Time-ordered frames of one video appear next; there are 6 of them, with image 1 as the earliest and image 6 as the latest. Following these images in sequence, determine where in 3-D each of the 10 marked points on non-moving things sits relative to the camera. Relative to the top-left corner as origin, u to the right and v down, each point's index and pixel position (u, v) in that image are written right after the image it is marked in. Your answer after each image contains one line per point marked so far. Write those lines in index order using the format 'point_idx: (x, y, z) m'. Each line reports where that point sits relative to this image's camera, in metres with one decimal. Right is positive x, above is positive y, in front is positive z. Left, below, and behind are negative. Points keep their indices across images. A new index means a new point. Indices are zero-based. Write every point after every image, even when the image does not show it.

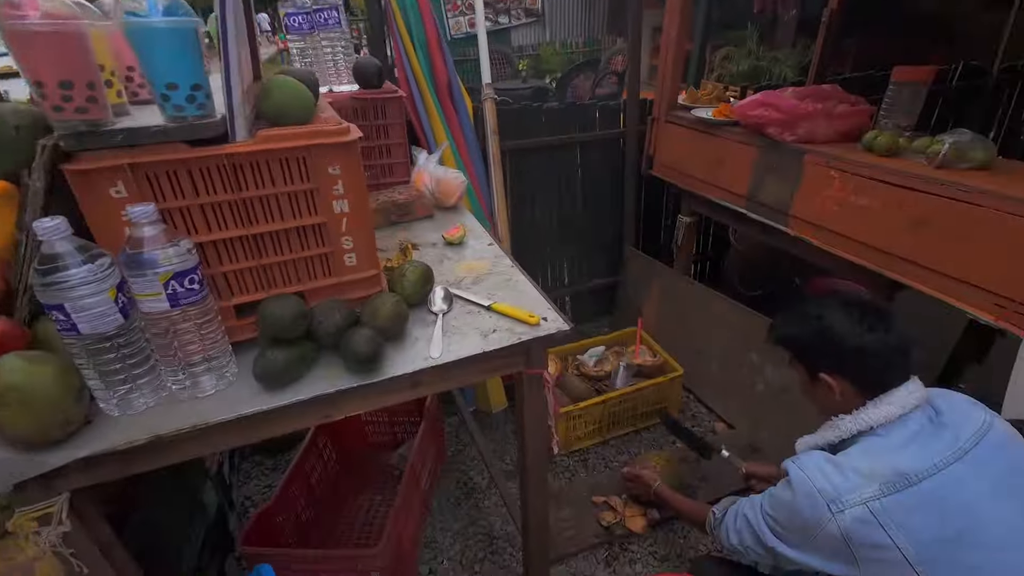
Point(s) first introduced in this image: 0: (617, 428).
0: (+0.8, -1.1, +3.8) m
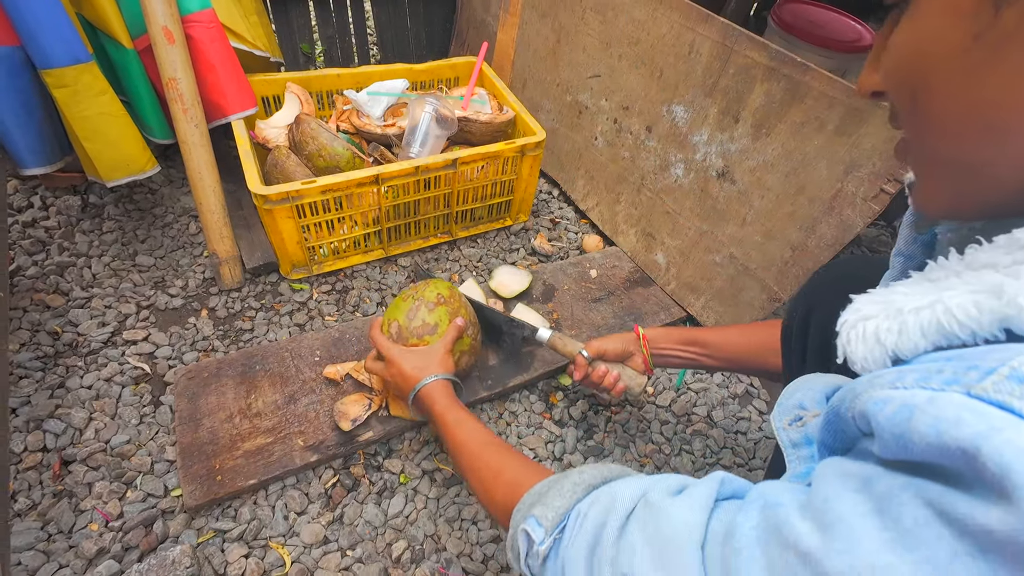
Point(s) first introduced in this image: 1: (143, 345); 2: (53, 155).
0: (-0.4, +0.2, +2.0) m
1: (-1.2, -0.2, +1.6) m
2: (-1.5, +0.4, +1.5) m
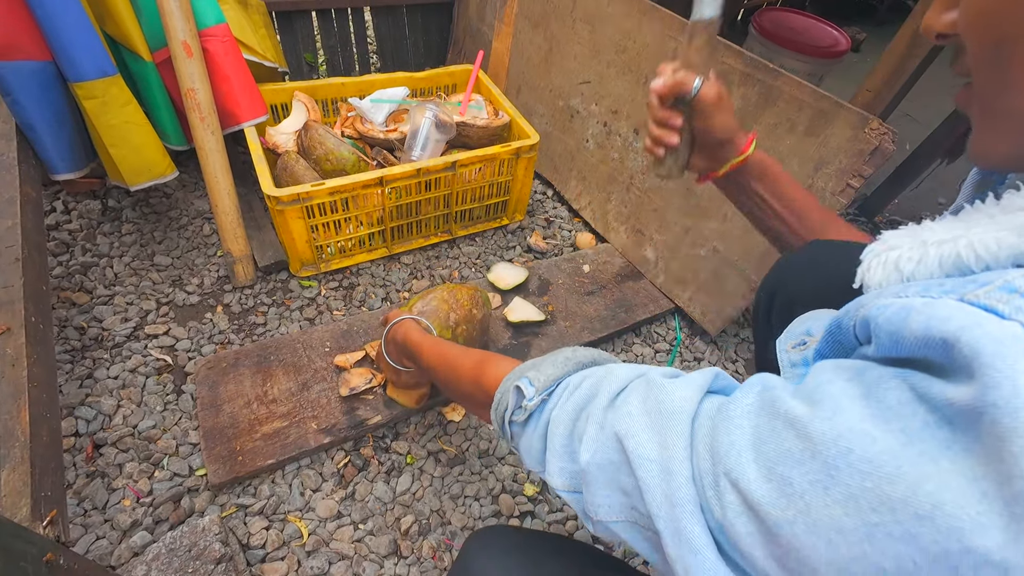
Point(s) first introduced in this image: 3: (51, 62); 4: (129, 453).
0: (-0.4, +0.2, +2.1) m
1: (-1.2, -0.2, +1.7) m
2: (-1.5, +0.4, +1.6) m
3: (-1.4, +0.7, +1.5) m
4: (-1.1, -0.5, +1.4) m
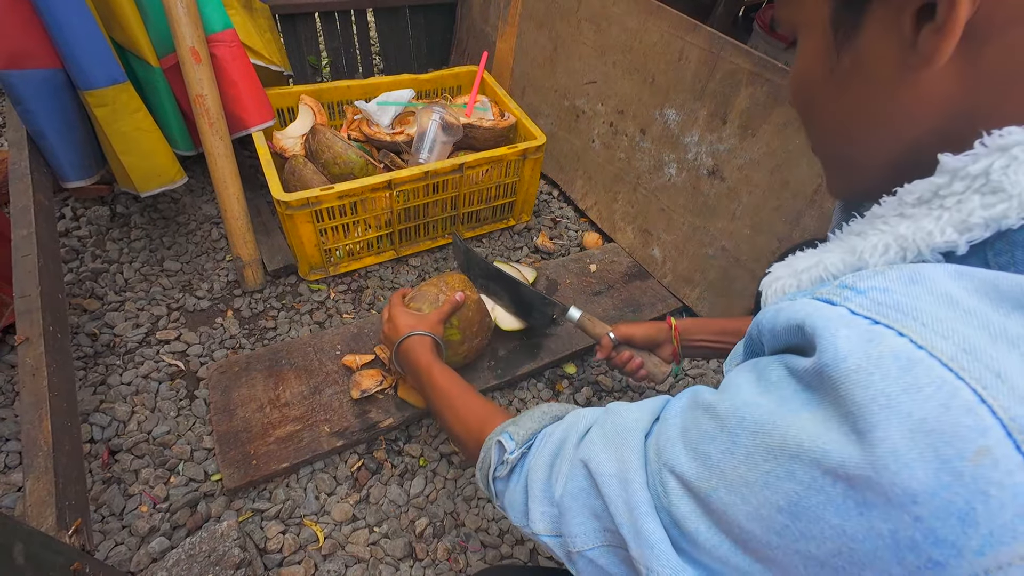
0: (-0.4, +0.2, +2.1) m
1: (-1.2, -0.2, +1.7) m
2: (-1.4, +0.4, +1.6) m
3: (-1.4, +0.7, +1.5) m
4: (-1.1, -0.5, +1.4) m
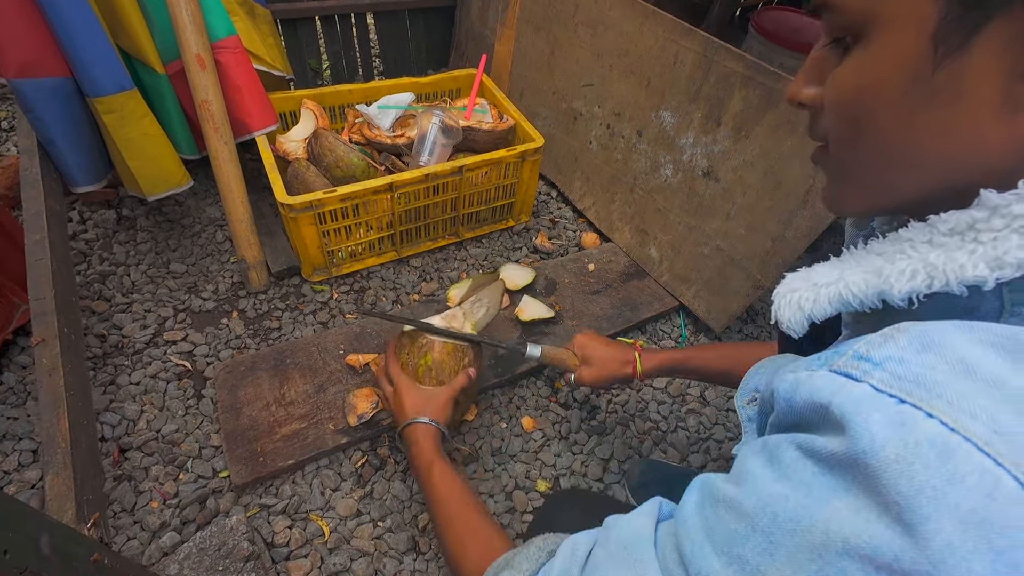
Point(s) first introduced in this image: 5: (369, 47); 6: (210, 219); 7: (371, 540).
0: (-0.4, +0.2, +2.2) m
1: (-1.2, -0.2, +1.7) m
2: (-1.4, +0.4, +1.7) m
3: (-1.4, +0.7, +1.5) m
4: (-1.1, -0.5, +1.5) m
5: (-0.9, +1.4, +2.9) m
6: (-1.3, +0.3, +2.1) m
7: (-0.4, -0.8, +1.4) m
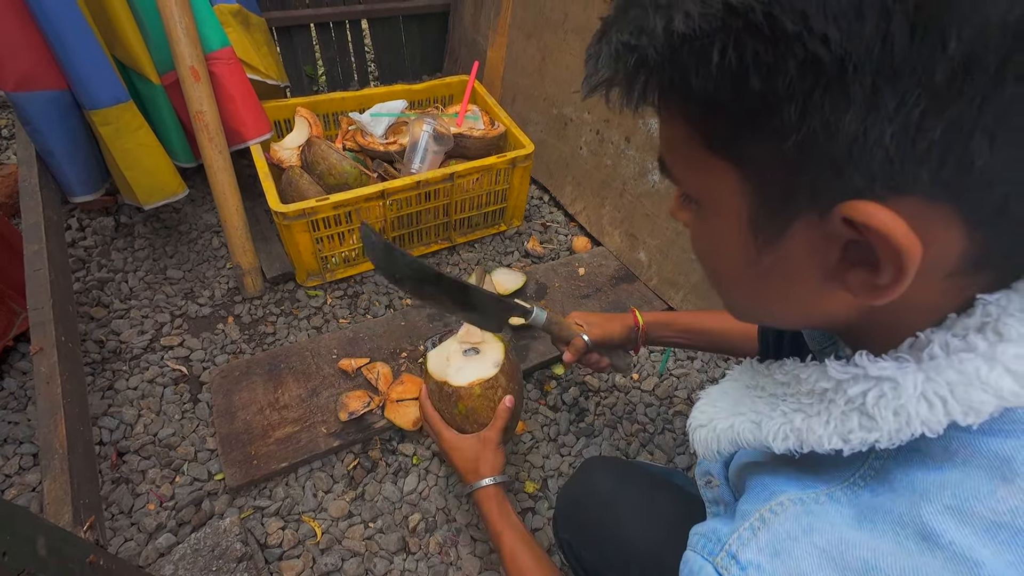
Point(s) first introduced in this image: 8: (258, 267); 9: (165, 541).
0: (-0.4, +0.2, +2.2) m
1: (-1.2, -0.2, +1.8) m
2: (-1.5, +0.4, +1.7) m
3: (-1.4, +0.6, +1.5) m
4: (-1.1, -0.5, +1.5) m
5: (-0.9, +1.4, +2.9) m
6: (-1.4, +0.3, +2.1) m
7: (-0.5, -0.8, +1.5) m
8: (-1.0, +0.1, +2.0) m
9: (-1.0, -0.7, +1.4) m
